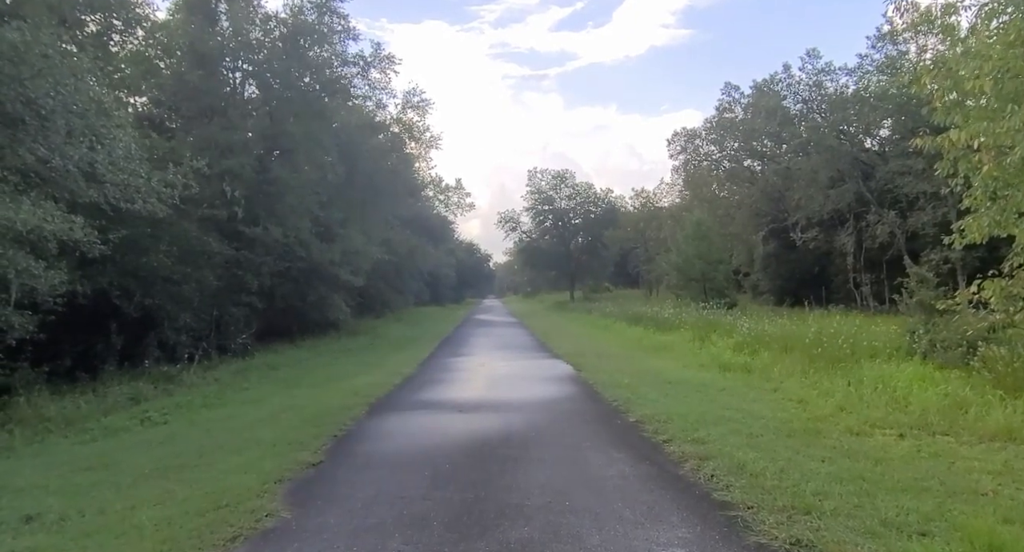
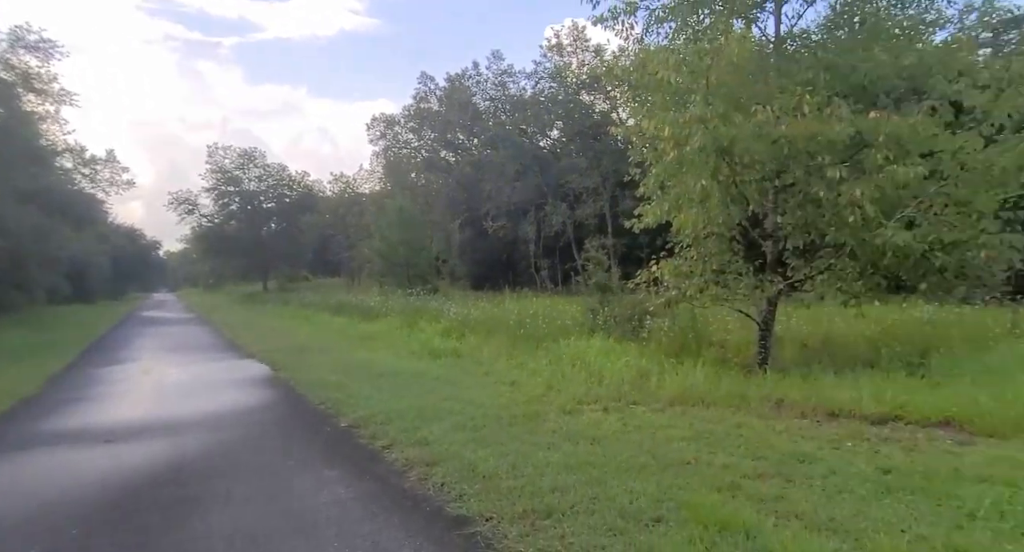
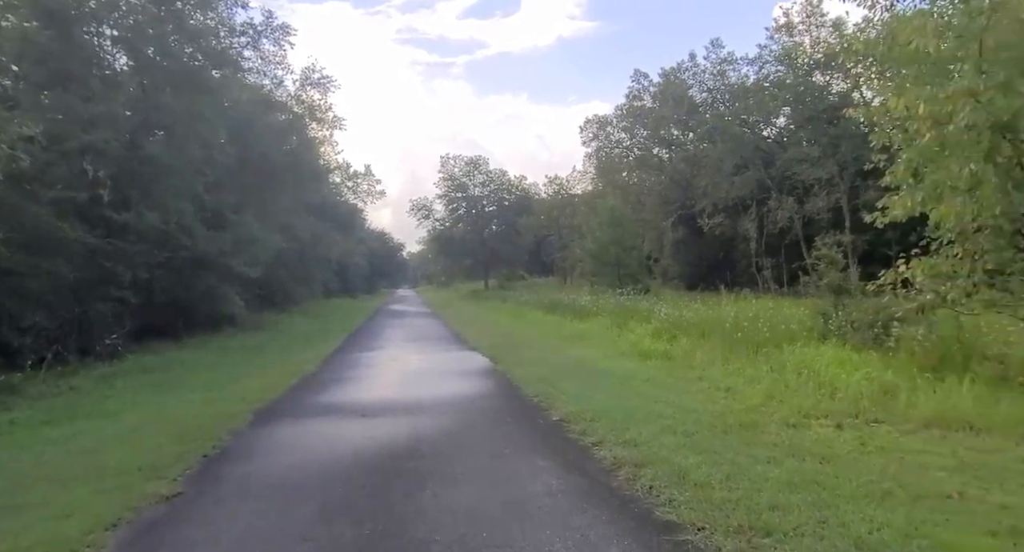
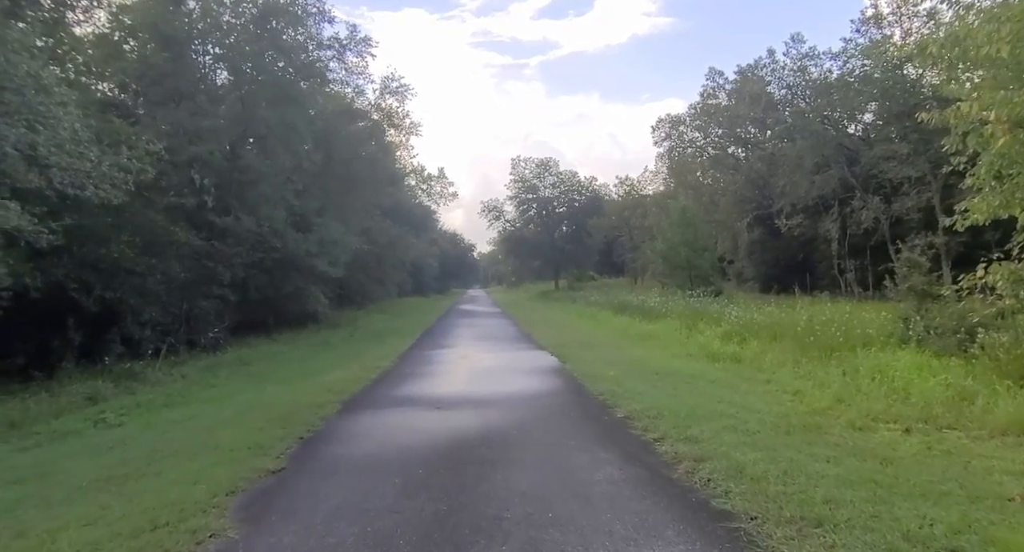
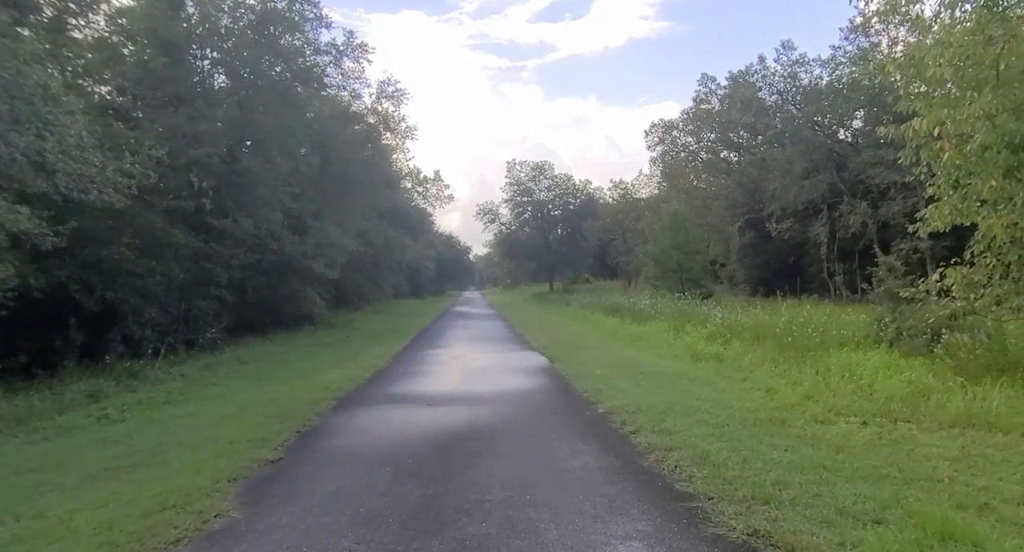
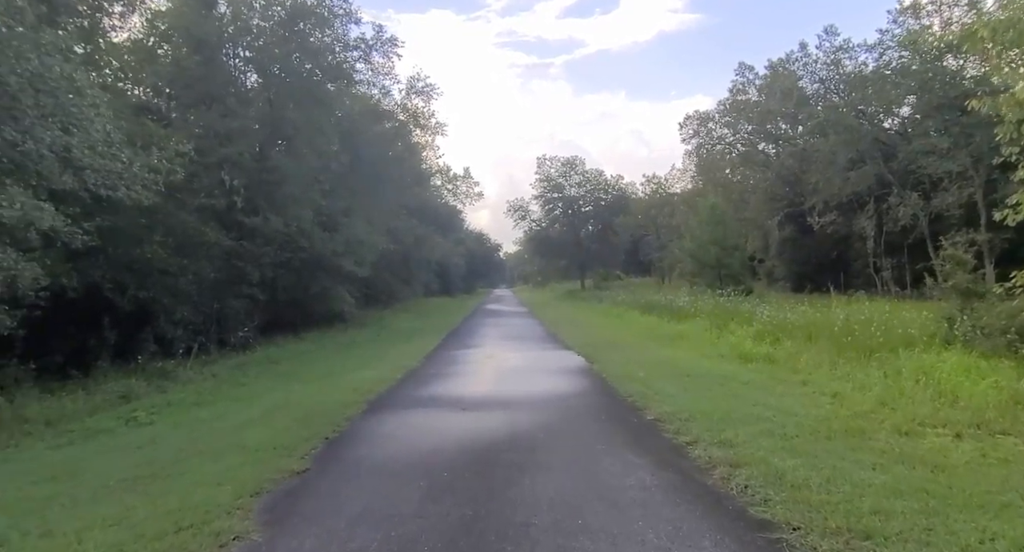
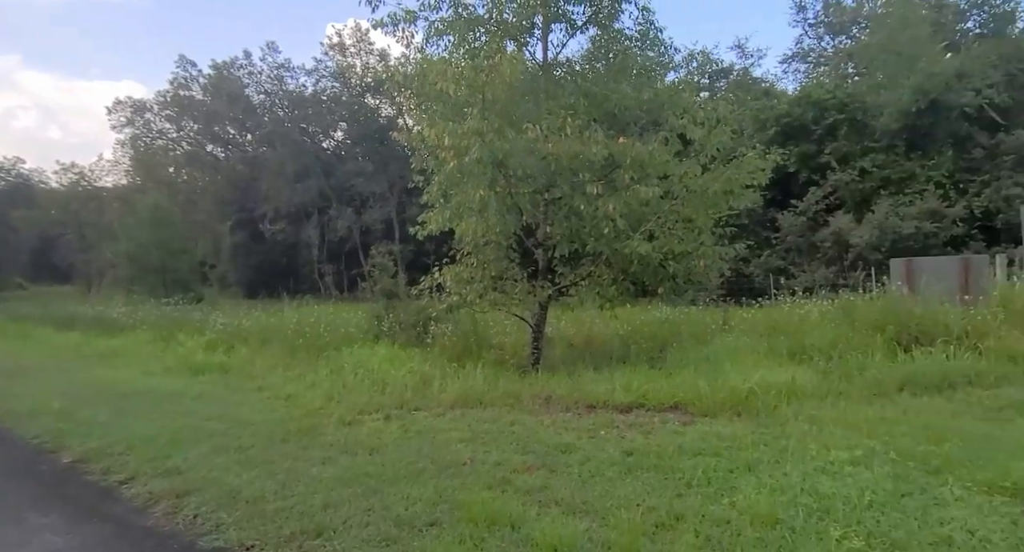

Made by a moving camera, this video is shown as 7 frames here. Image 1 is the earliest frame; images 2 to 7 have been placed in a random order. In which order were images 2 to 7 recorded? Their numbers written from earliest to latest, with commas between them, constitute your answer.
5, 4, 6, 3, 2, 7
